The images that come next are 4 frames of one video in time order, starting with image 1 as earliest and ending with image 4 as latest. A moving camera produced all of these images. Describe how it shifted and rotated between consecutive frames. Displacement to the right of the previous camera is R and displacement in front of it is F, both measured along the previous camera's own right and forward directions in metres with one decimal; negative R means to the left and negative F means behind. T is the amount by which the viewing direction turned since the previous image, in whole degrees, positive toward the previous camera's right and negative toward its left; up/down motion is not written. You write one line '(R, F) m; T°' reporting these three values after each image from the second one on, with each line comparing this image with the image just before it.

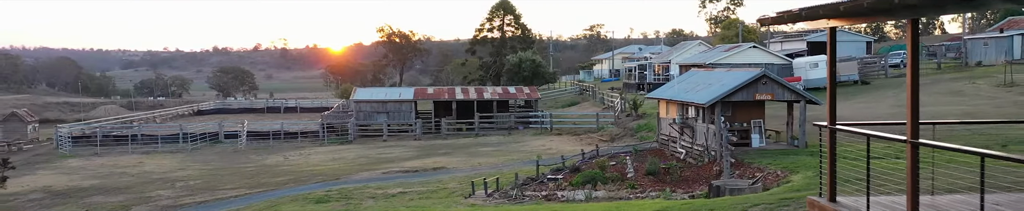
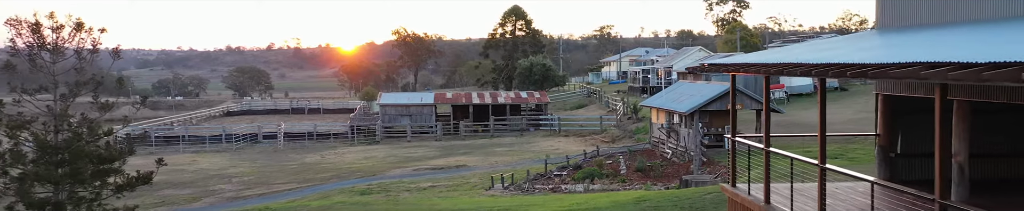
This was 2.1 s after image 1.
(0.0, -3.1) m; -1°
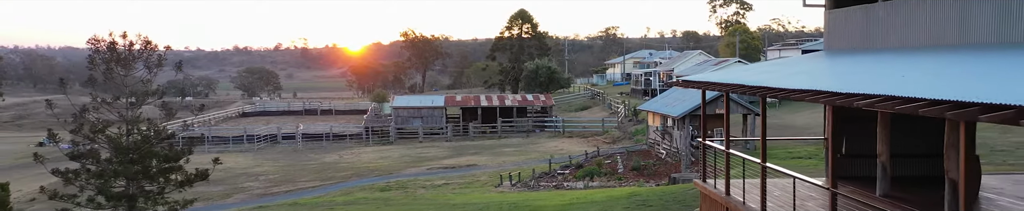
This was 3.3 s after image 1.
(0.0, -1.8) m; -1°
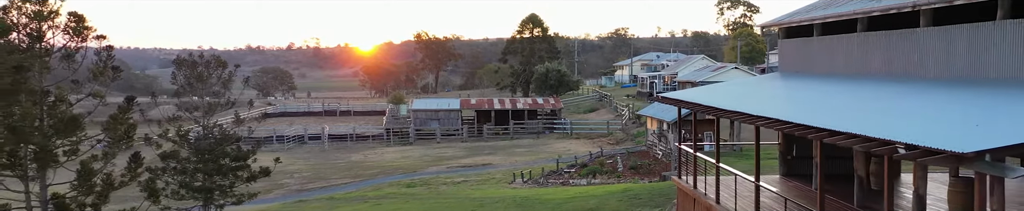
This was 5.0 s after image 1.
(0.0, -2.6) m; -1°
